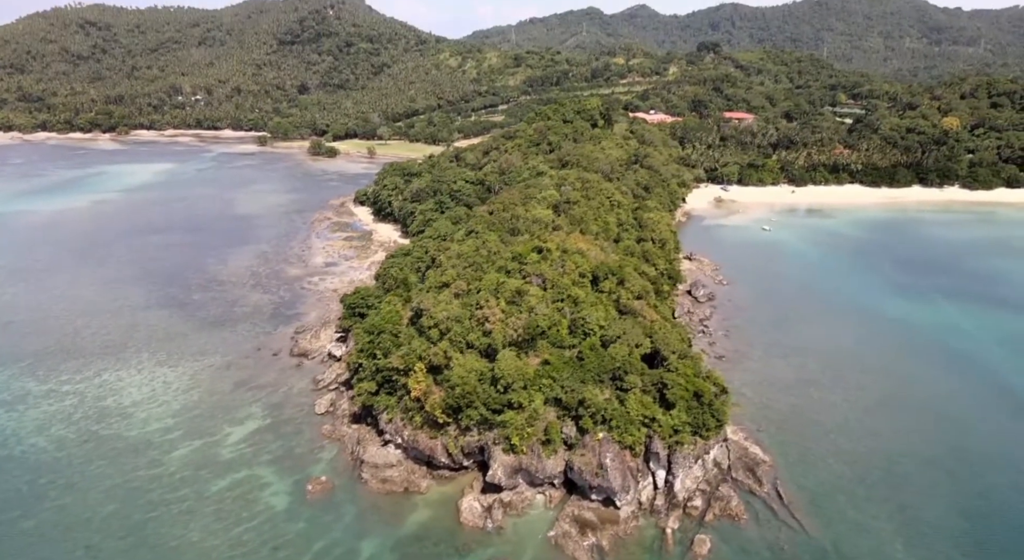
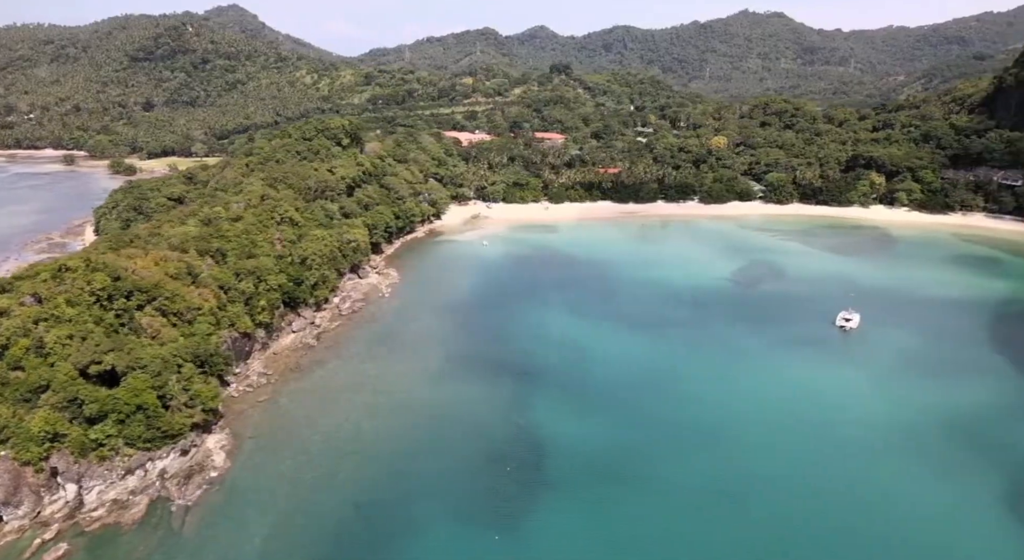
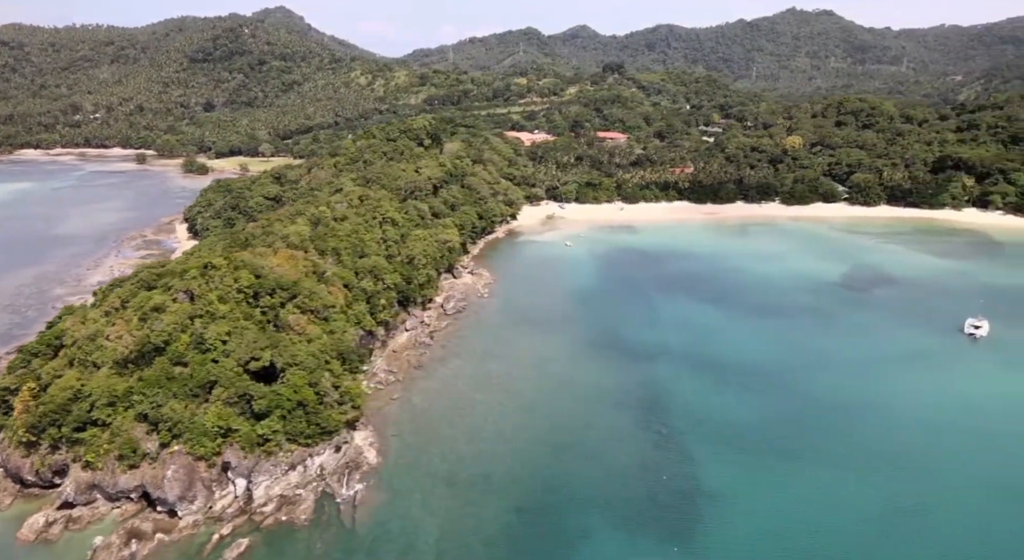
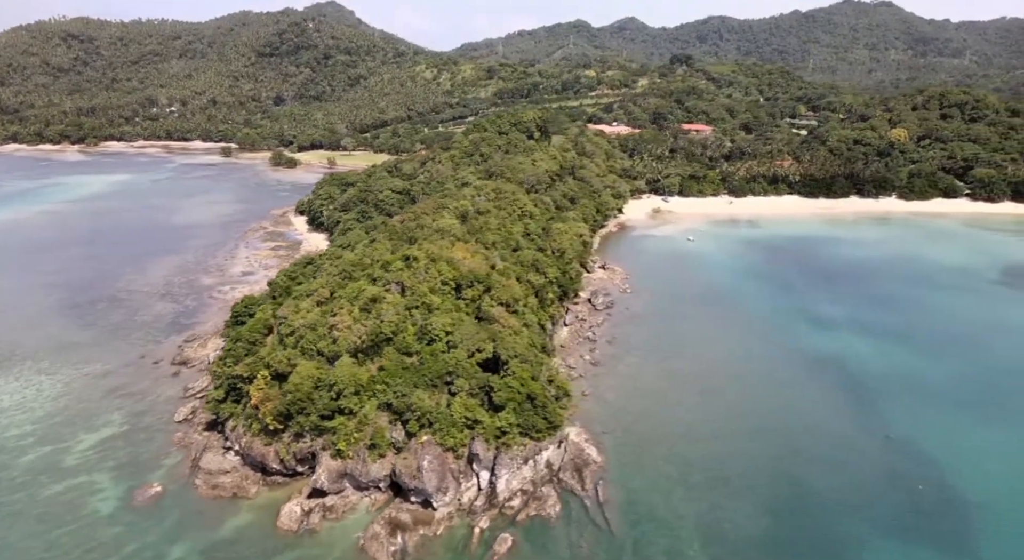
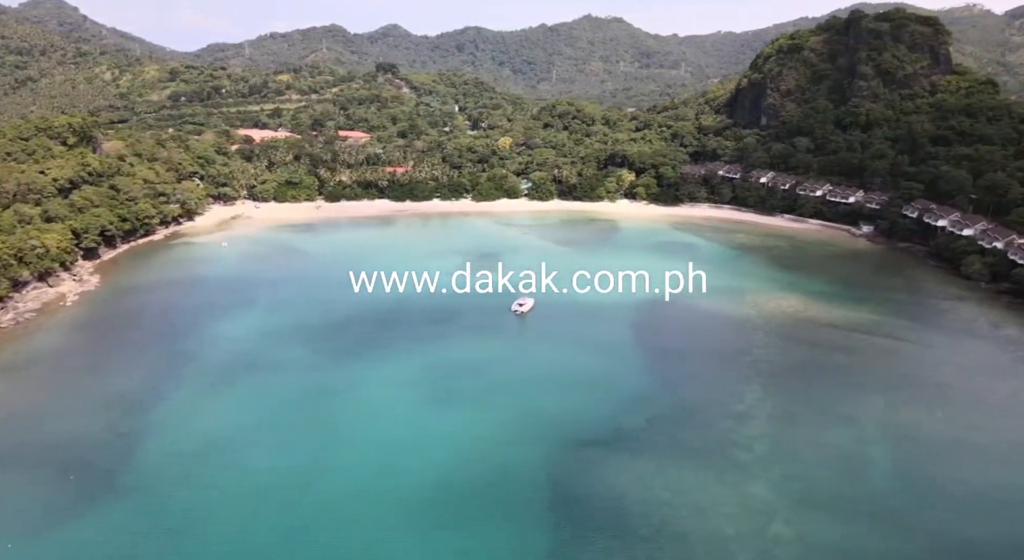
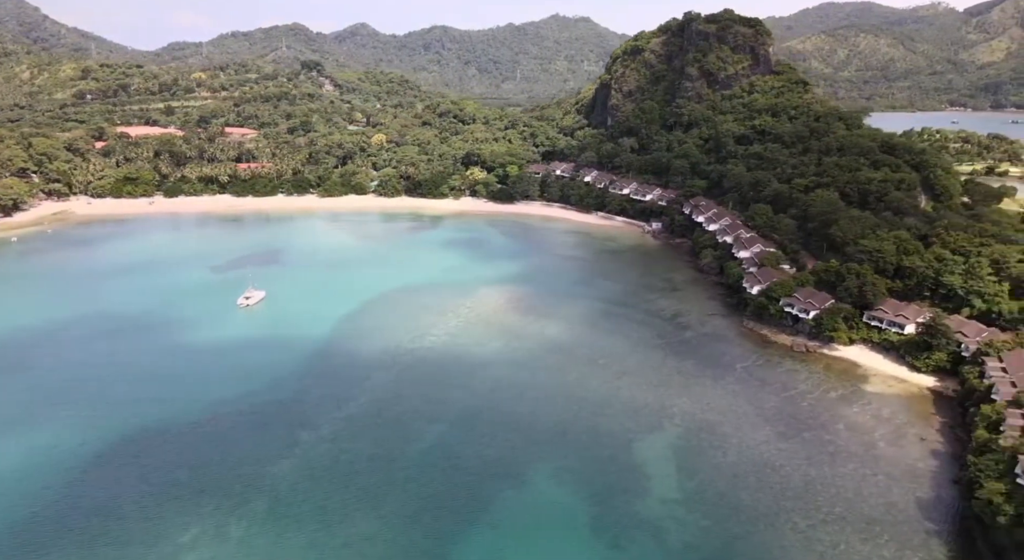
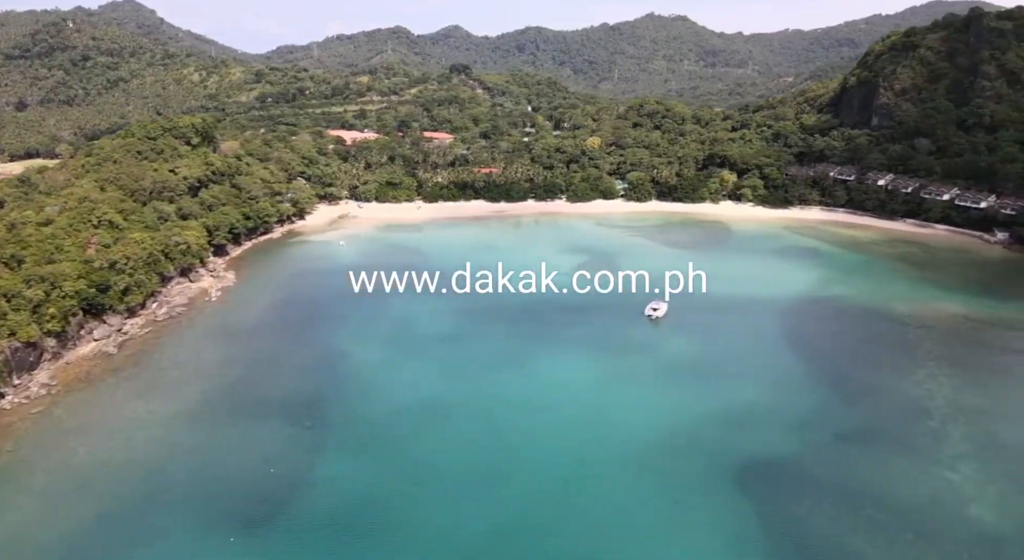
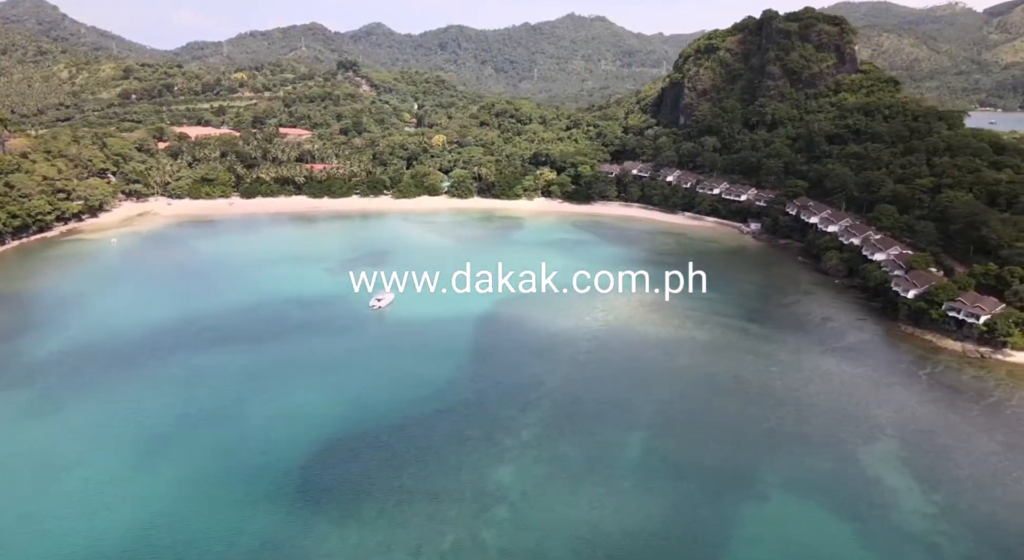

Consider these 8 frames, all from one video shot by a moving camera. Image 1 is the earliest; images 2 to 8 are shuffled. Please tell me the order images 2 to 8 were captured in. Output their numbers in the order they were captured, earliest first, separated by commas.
4, 3, 2, 7, 5, 8, 6
